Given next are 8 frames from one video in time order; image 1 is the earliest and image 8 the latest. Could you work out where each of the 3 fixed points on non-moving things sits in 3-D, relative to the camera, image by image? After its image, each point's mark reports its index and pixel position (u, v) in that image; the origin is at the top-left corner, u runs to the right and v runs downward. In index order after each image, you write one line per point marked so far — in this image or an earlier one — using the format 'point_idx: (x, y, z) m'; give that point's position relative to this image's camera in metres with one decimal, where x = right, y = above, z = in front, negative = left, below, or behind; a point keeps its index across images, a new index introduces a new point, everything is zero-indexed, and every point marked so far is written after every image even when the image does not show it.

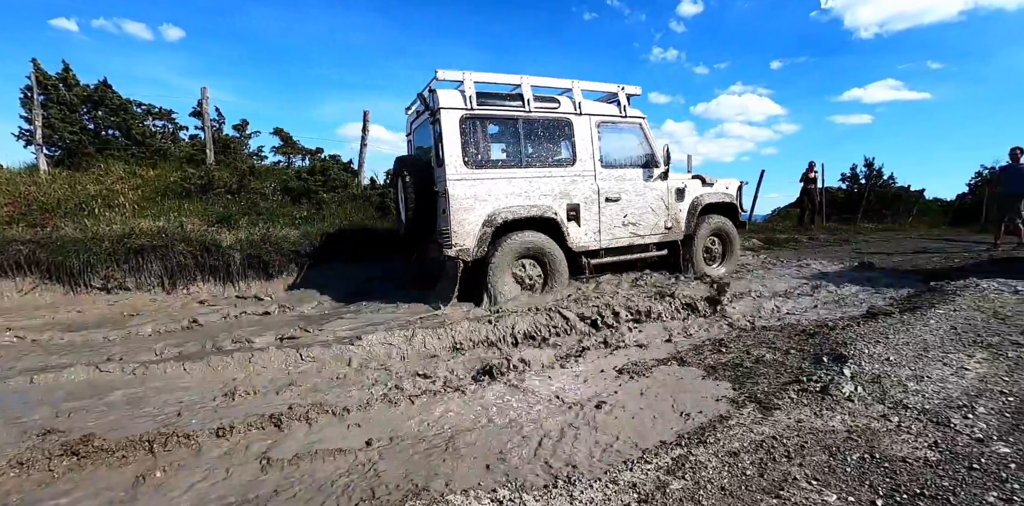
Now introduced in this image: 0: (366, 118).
0: (-3.0, +2.7, +9.2) m
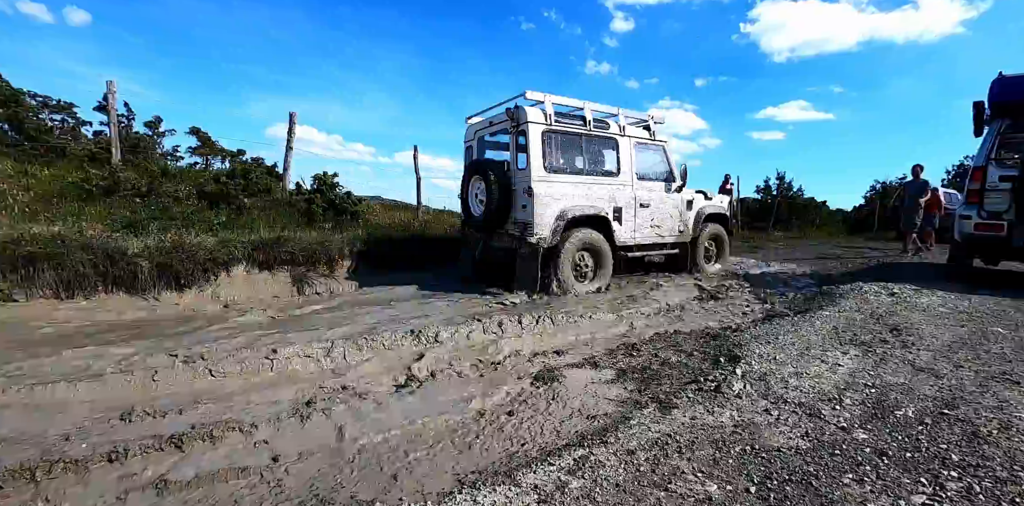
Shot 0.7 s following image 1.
0: (-4.2, +2.5, +8.8) m
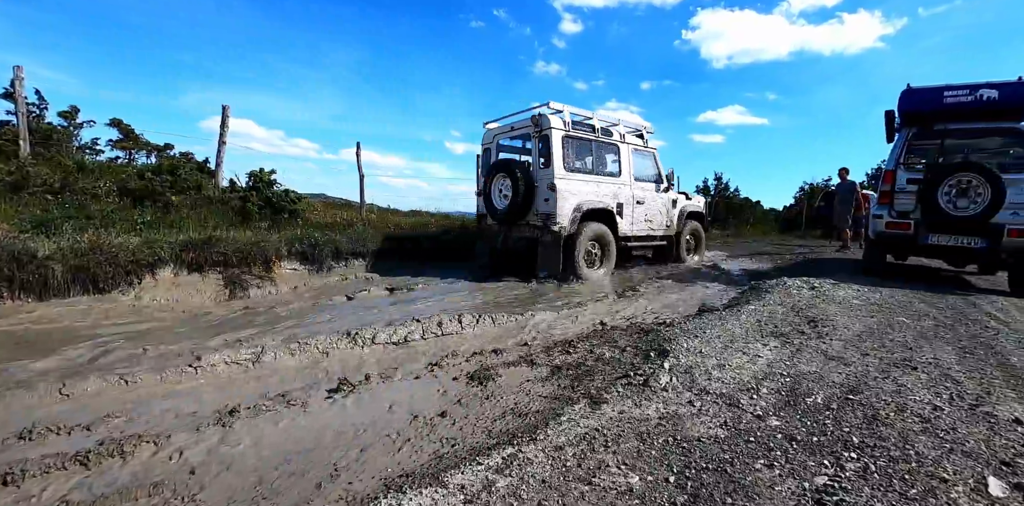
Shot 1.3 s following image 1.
0: (-5.2, +2.5, +8.3) m
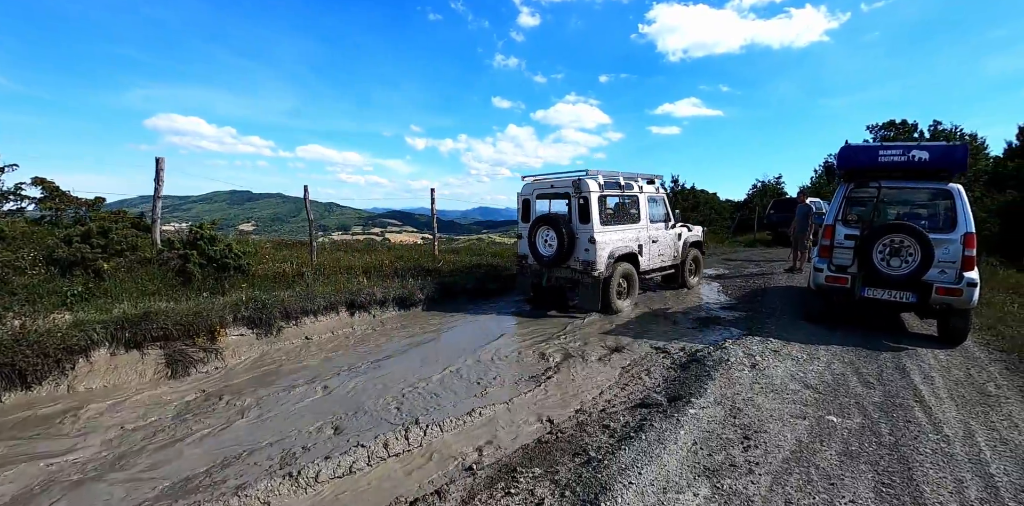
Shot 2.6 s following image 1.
0: (-6.0, +1.5, +7.9) m
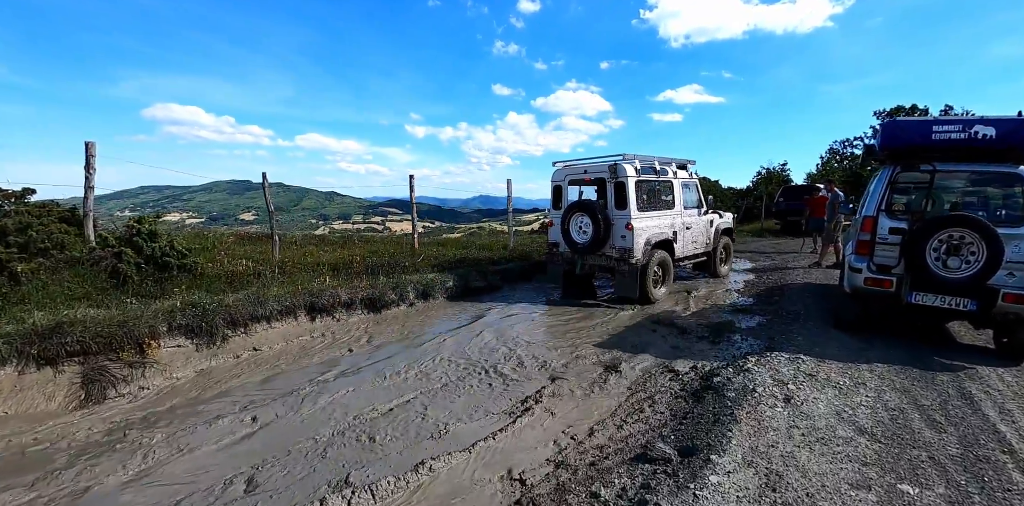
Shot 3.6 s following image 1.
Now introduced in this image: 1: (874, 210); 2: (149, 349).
0: (-6.3, +1.5, +6.8) m
1: (+4.0, +0.5, +5.1) m
2: (-4.3, -1.1, +5.5) m
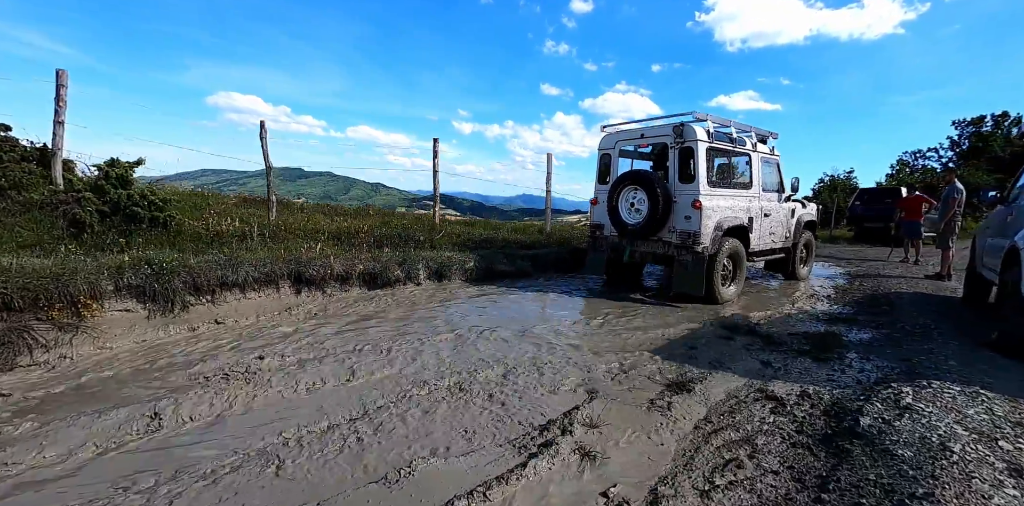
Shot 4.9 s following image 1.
0: (-5.8, +2.2, +5.9) m
1: (+4.2, +0.6, +3.4) m
2: (-4.1, -0.6, +4.4) m
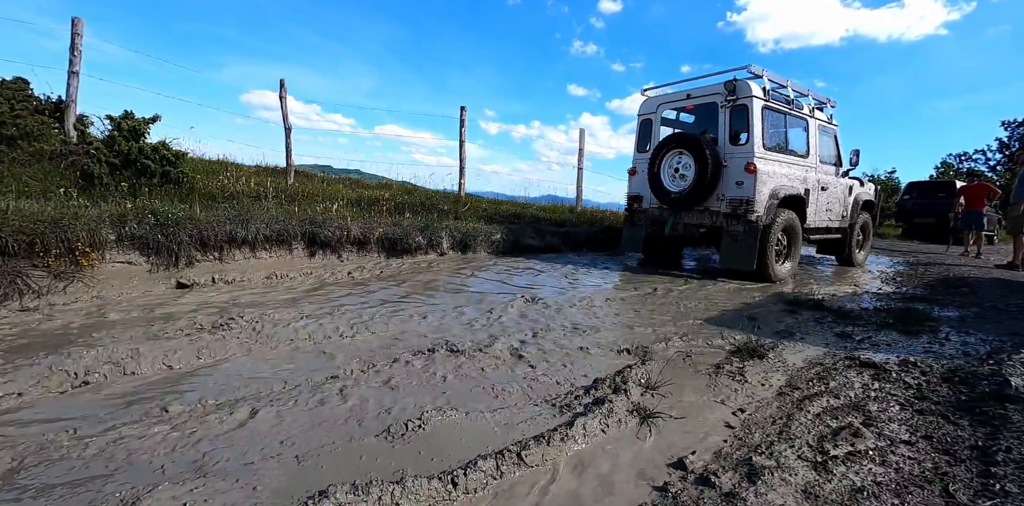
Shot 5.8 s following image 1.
0: (-5.3, +2.8, +5.7) m
1: (+4.5, +0.9, +2.7) m
2: (-3.8, -0.1, +4.1) m
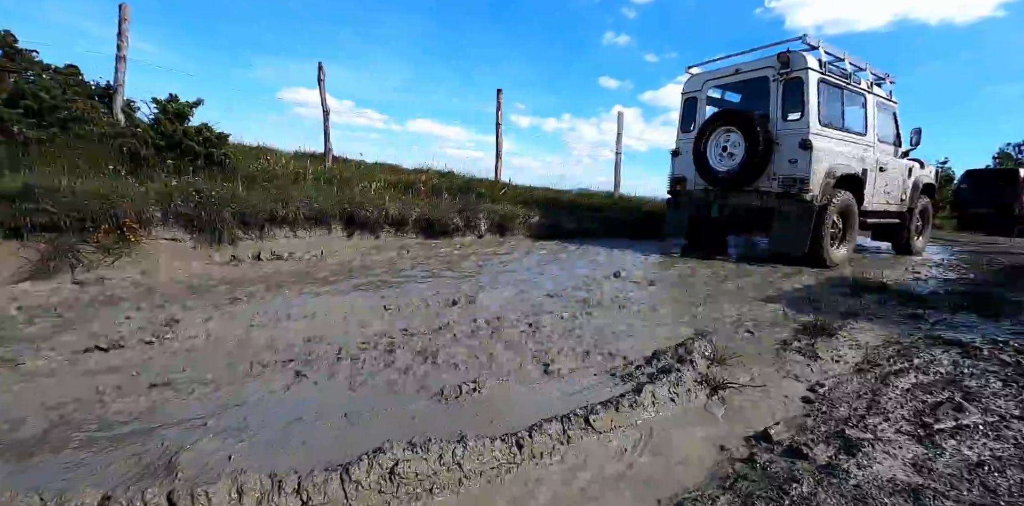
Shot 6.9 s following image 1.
0: (-4.9, +3.0, +5.8) m
1: (+4.7, +1.0, +2.3) m
2: (-3.4, +0.2, +4.2) m
